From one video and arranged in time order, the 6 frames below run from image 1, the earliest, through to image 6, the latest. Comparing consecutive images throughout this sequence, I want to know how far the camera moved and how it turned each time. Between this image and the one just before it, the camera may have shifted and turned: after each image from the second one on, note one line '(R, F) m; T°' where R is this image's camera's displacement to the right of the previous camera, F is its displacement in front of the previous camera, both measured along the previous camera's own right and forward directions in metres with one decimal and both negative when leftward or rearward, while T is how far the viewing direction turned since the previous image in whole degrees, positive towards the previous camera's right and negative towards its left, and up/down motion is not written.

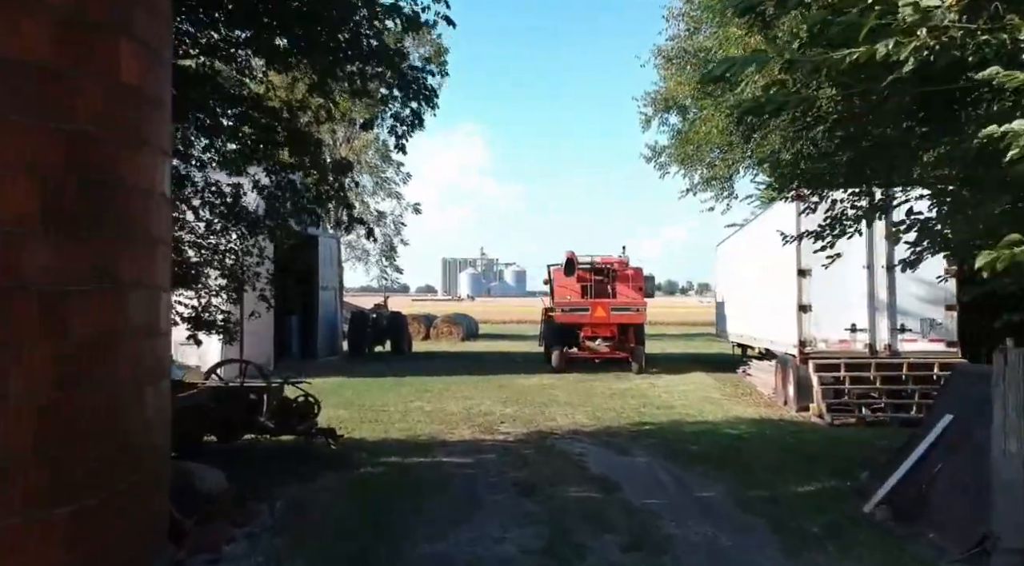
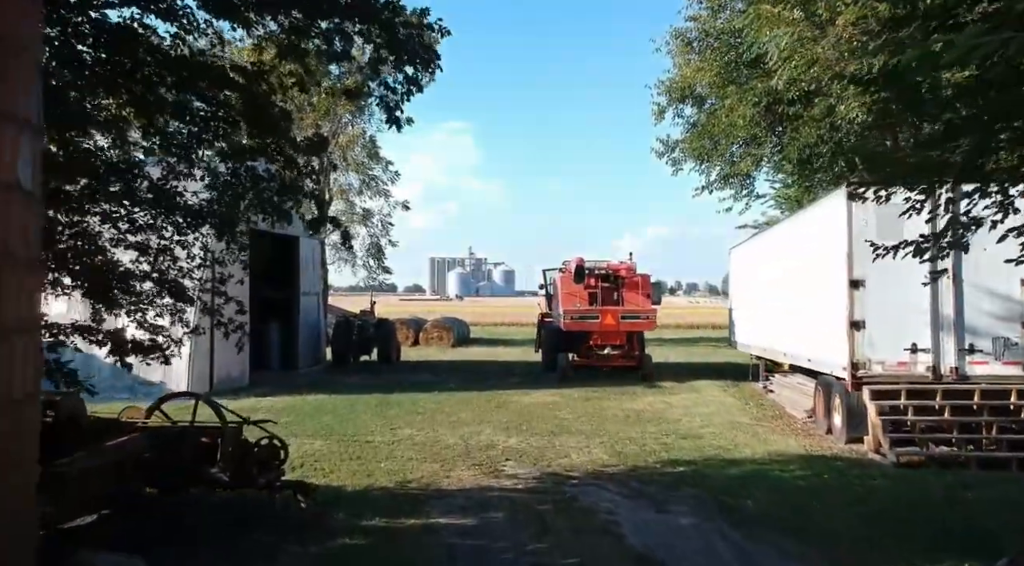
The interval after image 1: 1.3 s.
(-0.2, +1.7) m; +1°
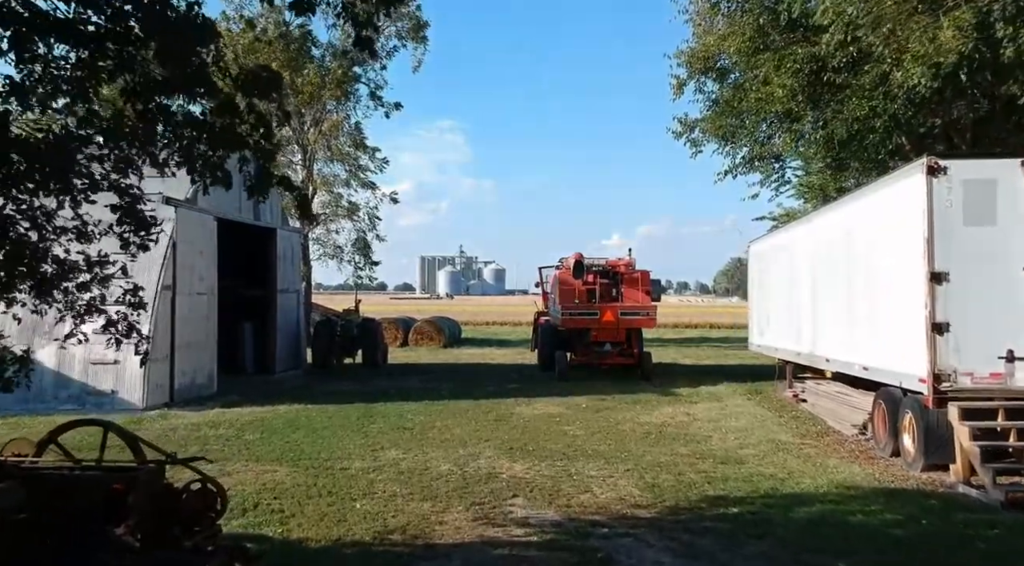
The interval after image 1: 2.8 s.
(-0.2, +1.9) m; +1°
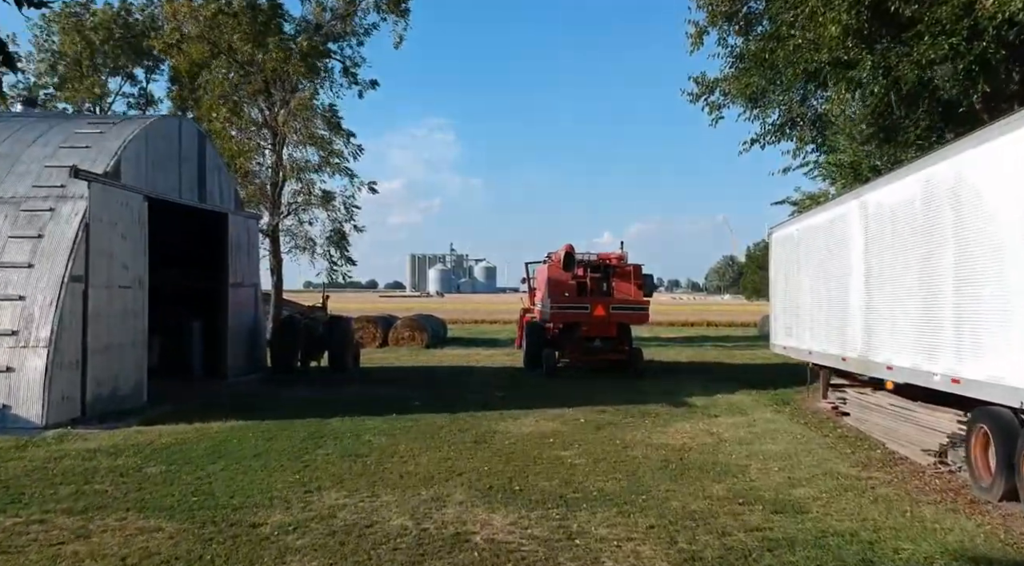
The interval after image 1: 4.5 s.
(+0.1, +2.5) m; +1°
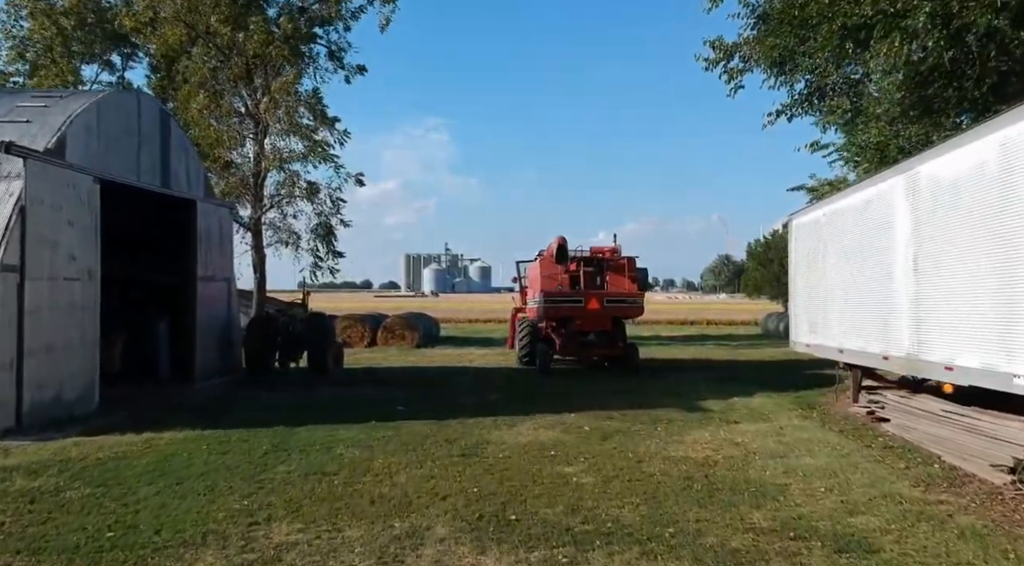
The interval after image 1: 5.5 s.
(0.0, +1.5) m; 0°
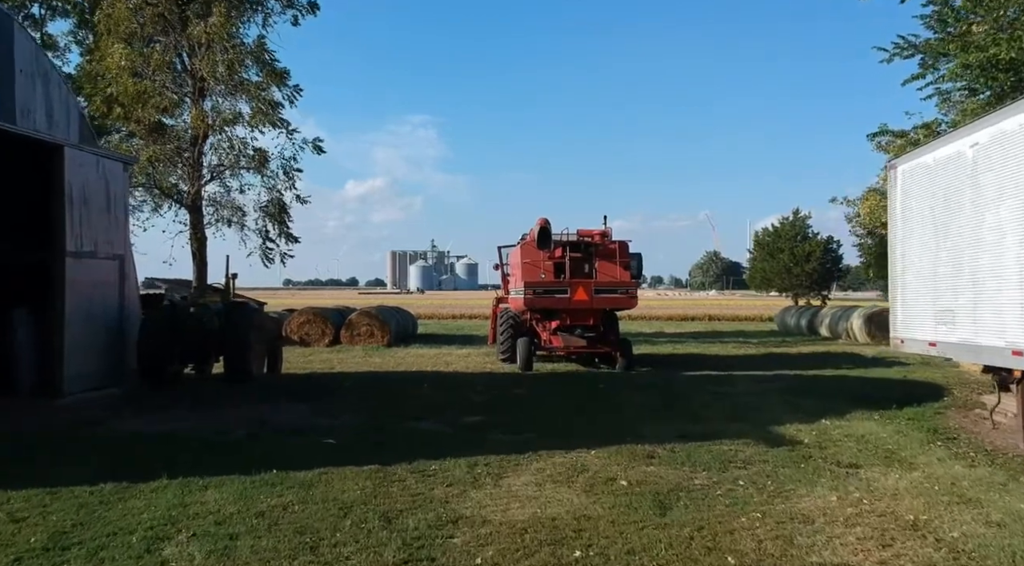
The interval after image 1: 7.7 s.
(0.0, +4.4) m; +1°
